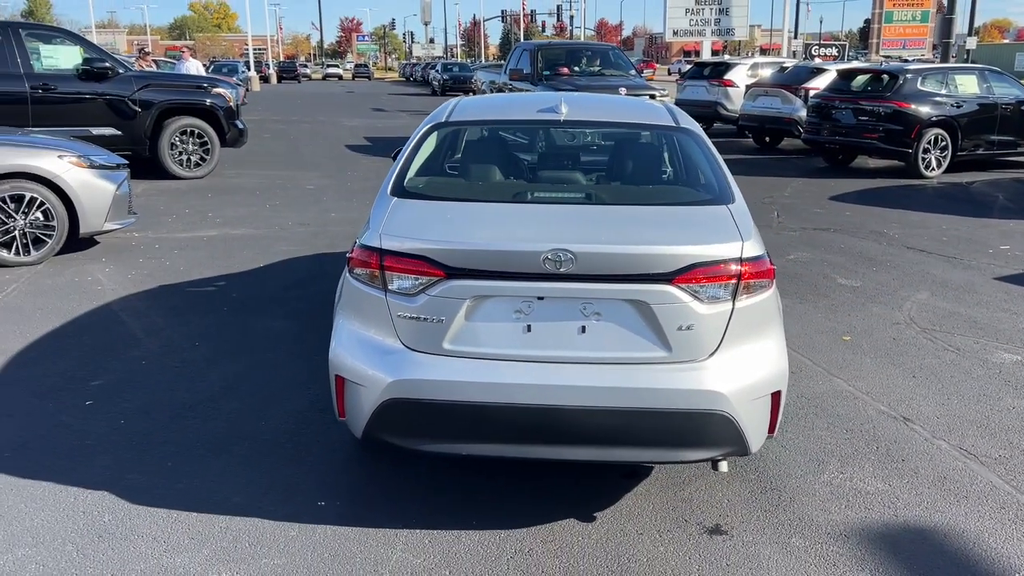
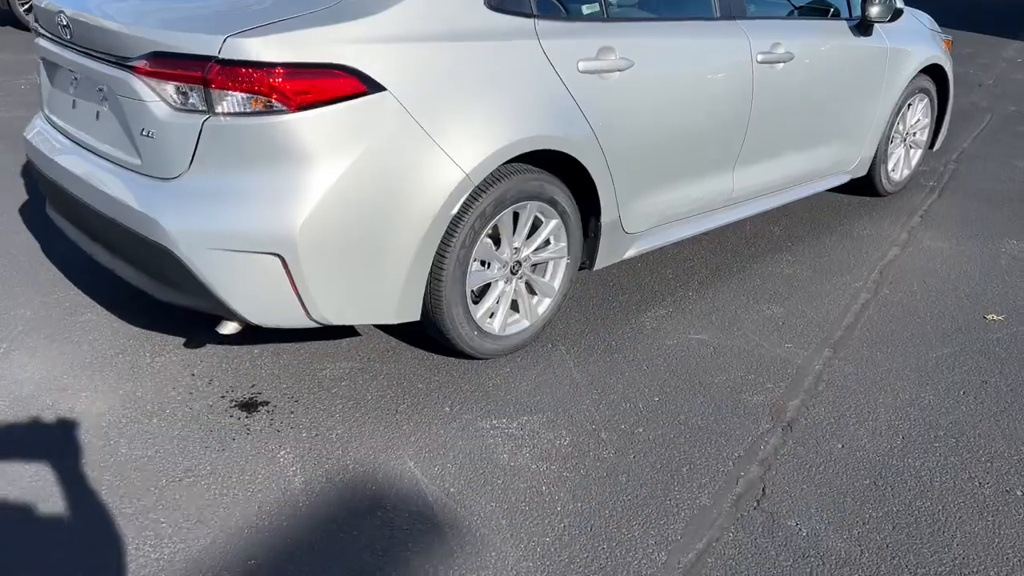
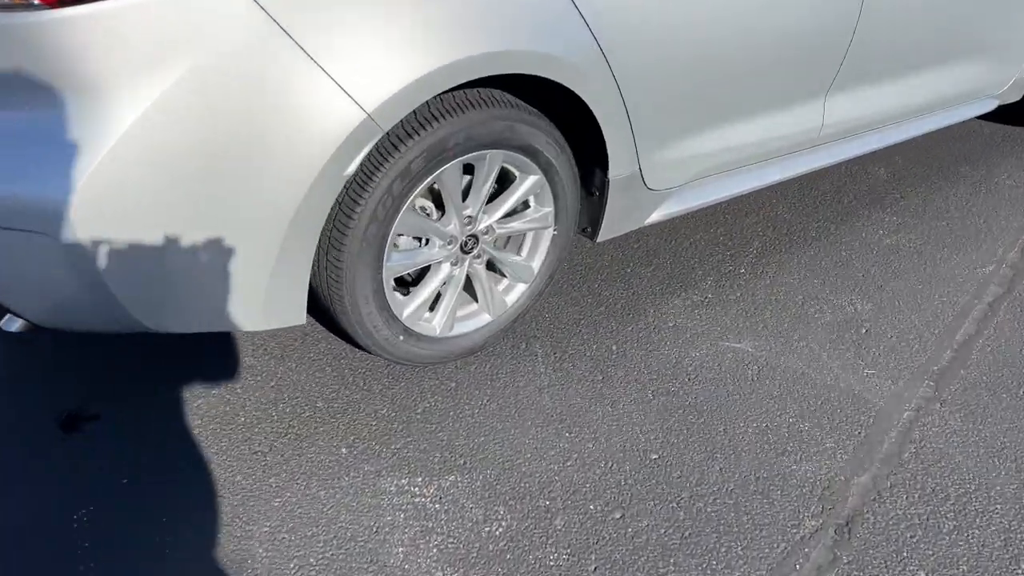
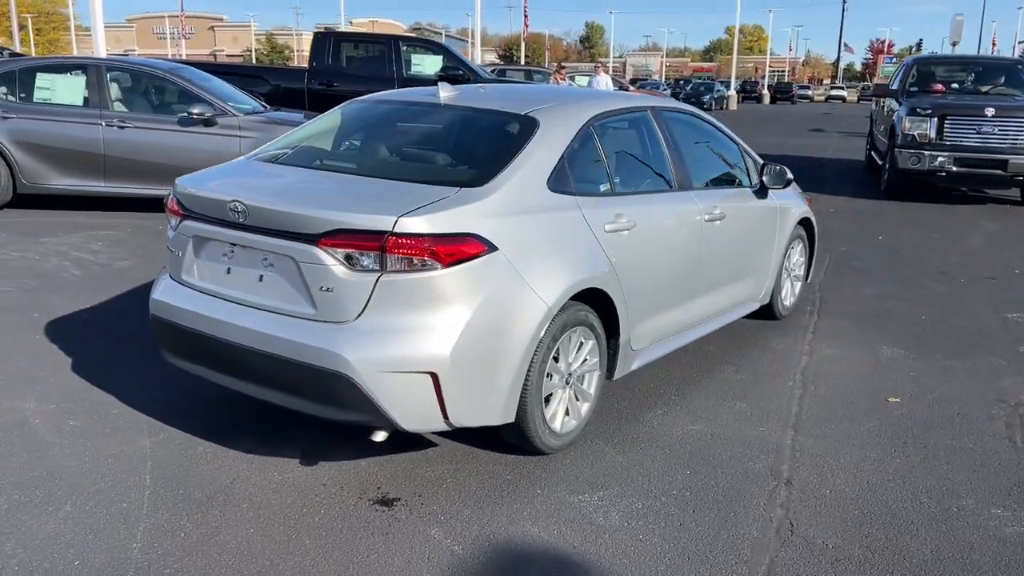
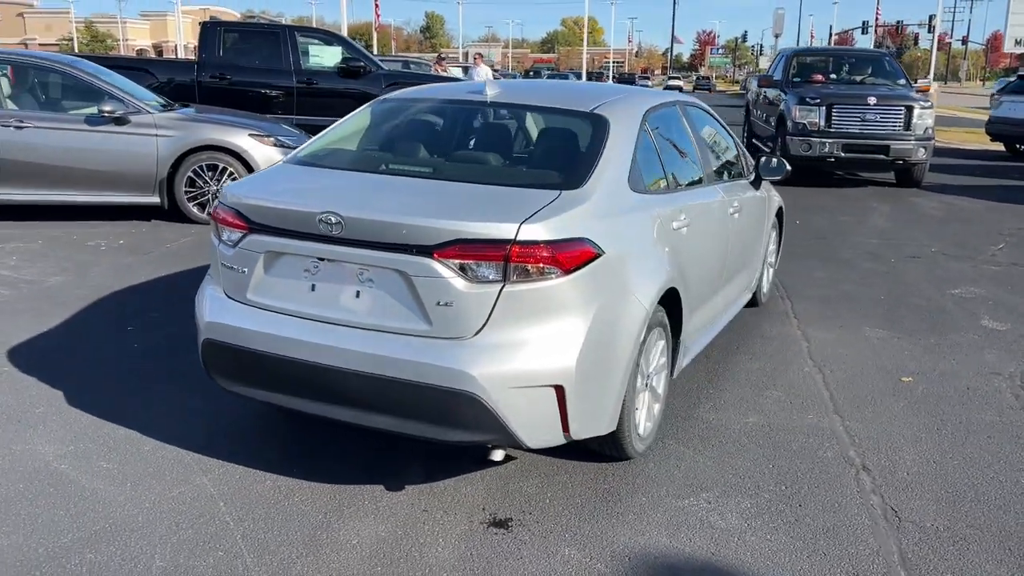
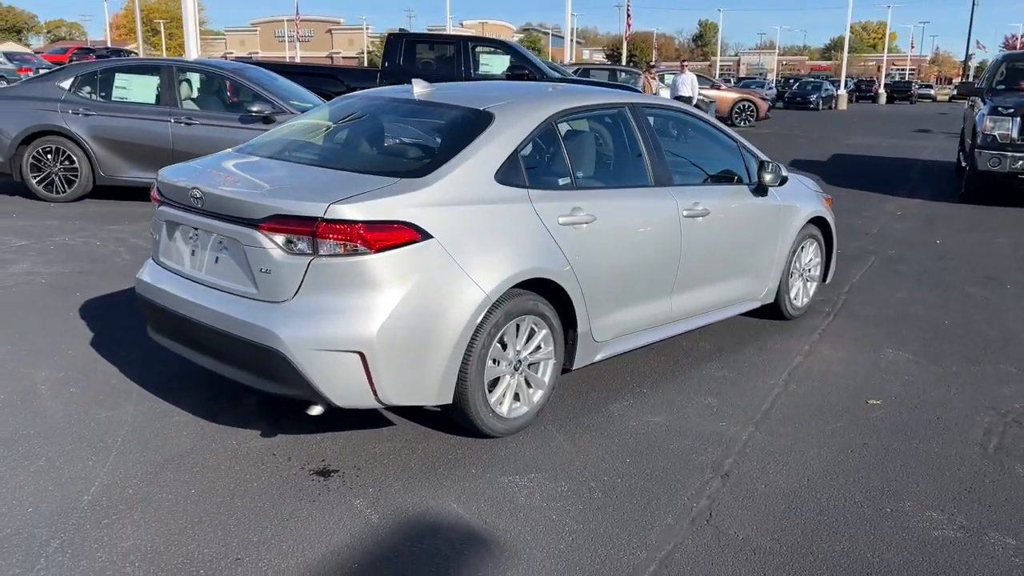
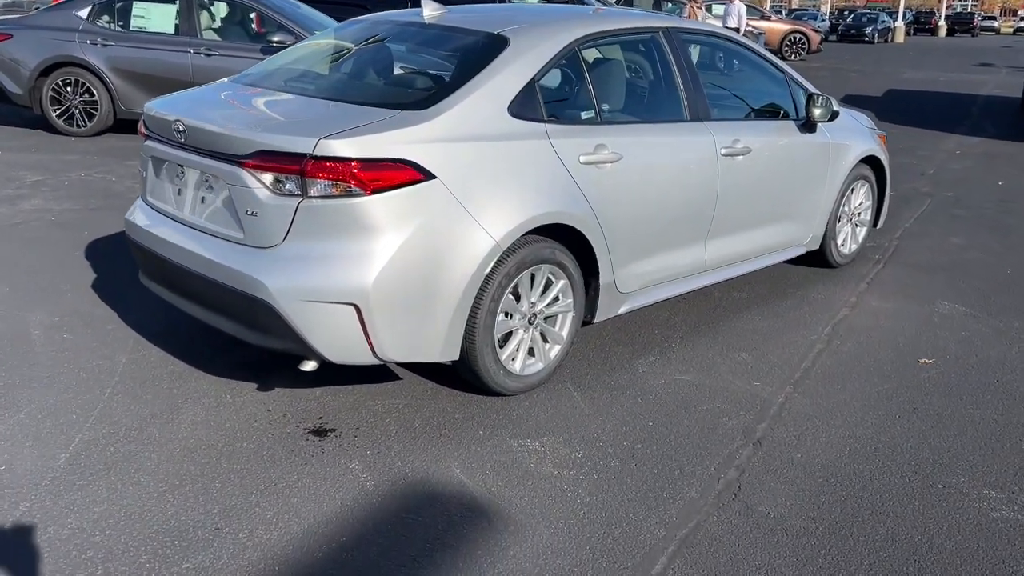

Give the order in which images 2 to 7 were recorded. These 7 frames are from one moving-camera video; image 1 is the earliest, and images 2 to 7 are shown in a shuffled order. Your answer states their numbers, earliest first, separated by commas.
5, 4, 6, 7, 2, 3
